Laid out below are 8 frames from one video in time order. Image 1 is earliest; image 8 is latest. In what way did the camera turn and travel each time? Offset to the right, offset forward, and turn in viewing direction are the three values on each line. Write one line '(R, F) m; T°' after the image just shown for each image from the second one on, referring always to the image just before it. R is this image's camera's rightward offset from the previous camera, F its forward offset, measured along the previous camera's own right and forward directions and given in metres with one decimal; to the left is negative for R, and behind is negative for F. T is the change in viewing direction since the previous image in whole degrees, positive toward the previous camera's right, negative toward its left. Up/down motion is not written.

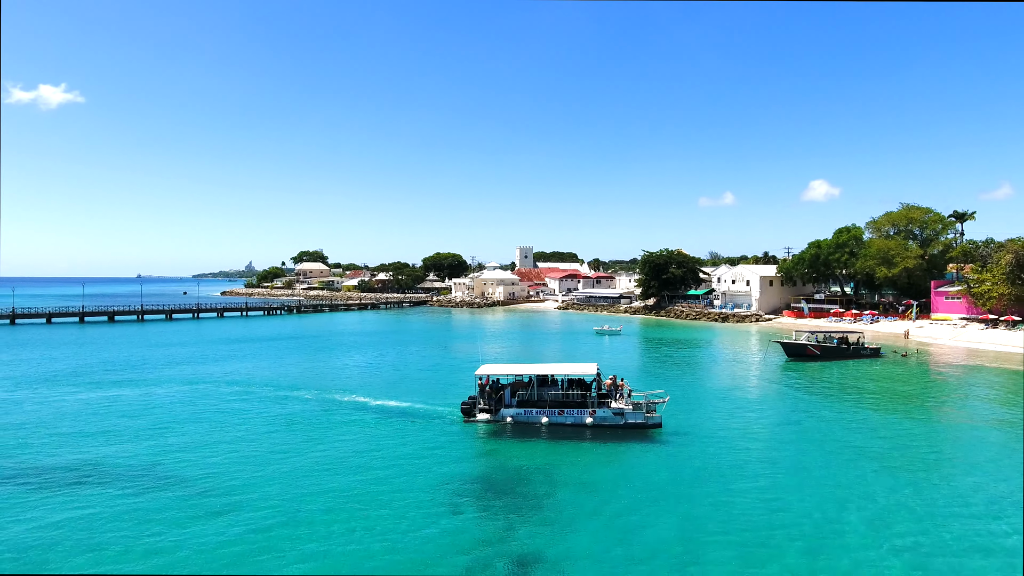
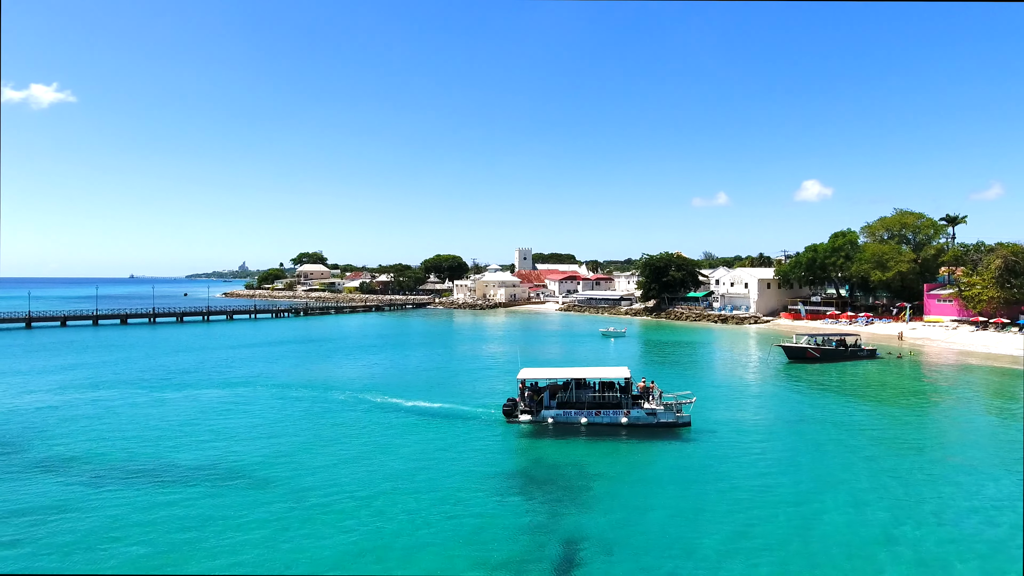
(-0.9, -1.2) m; +1°
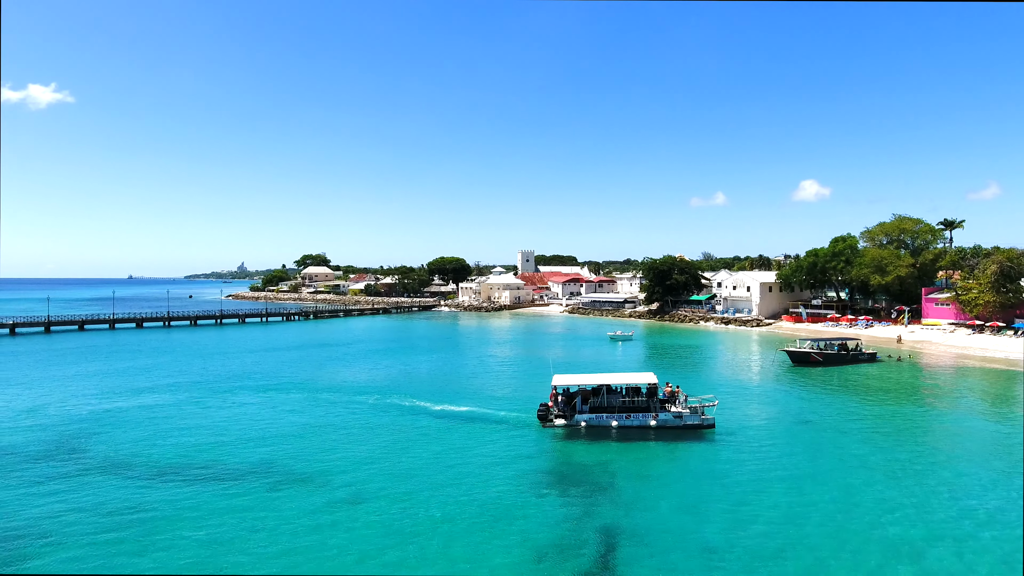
(-0.8, -1.1) m; 0°
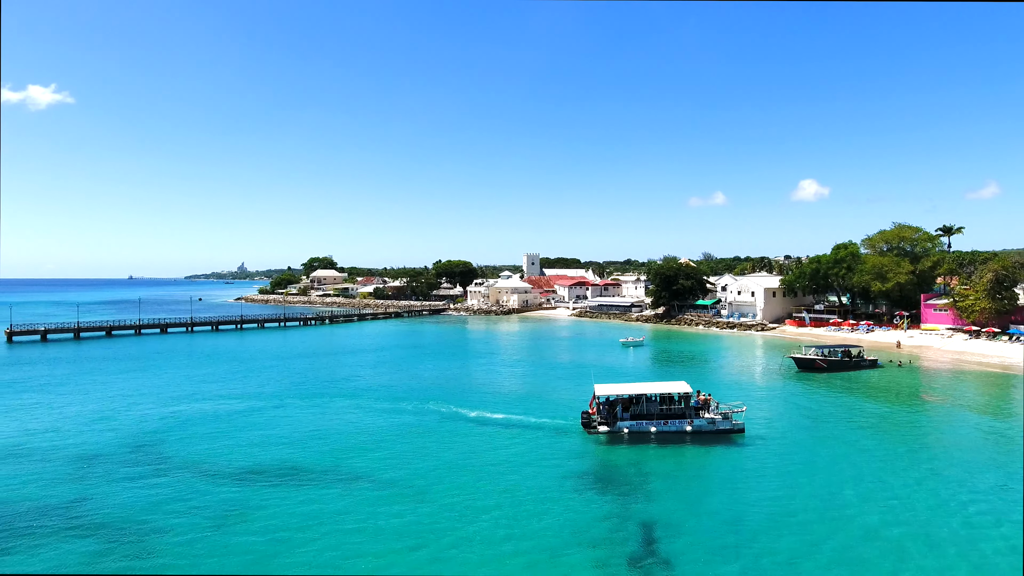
(-1.3, -1.7) m; 0°
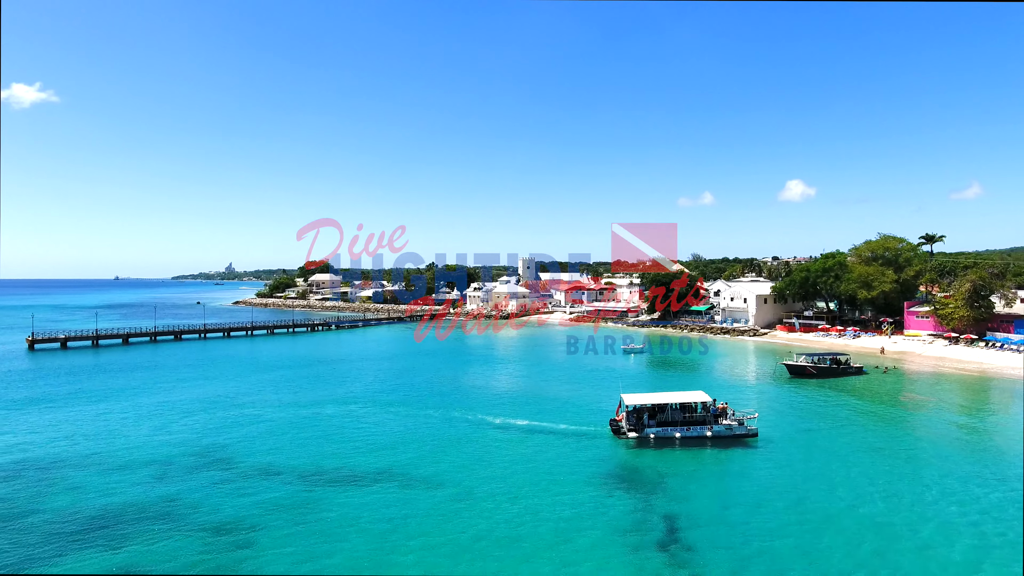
(-1.5, -2.0) m; +1°
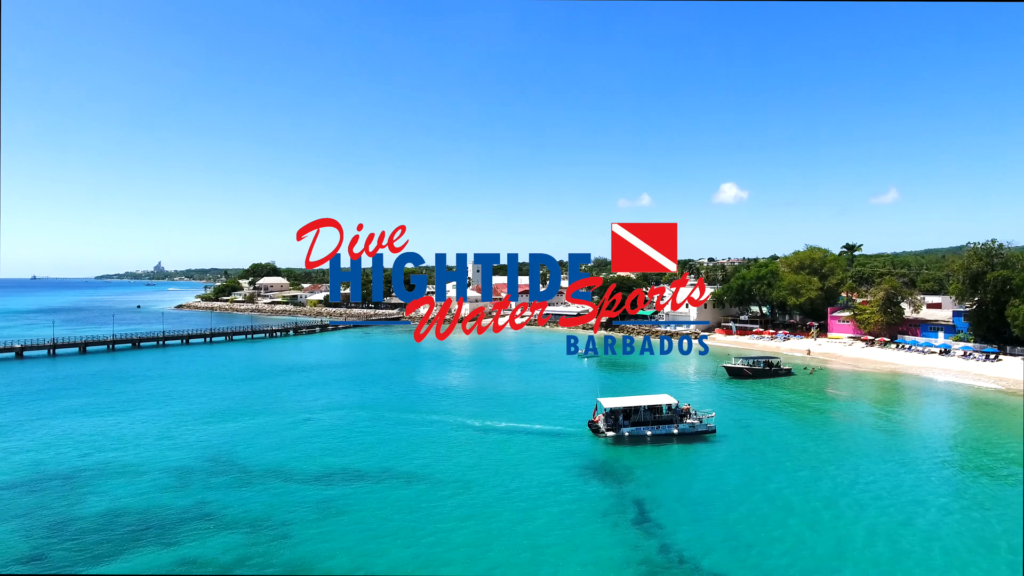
(-1.6, -2.3) m; +6°
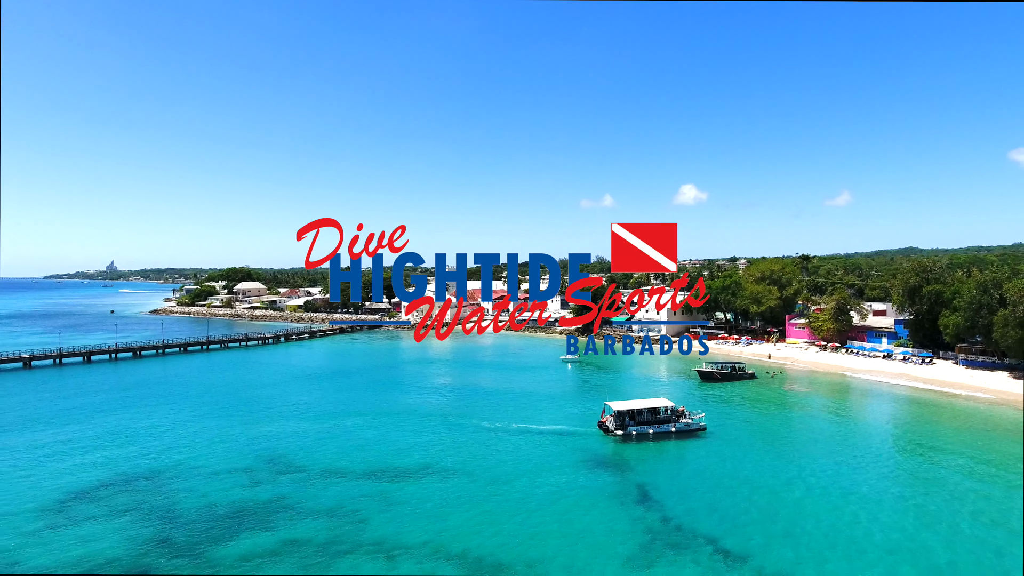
(-2.4, -3.7) m; +4°
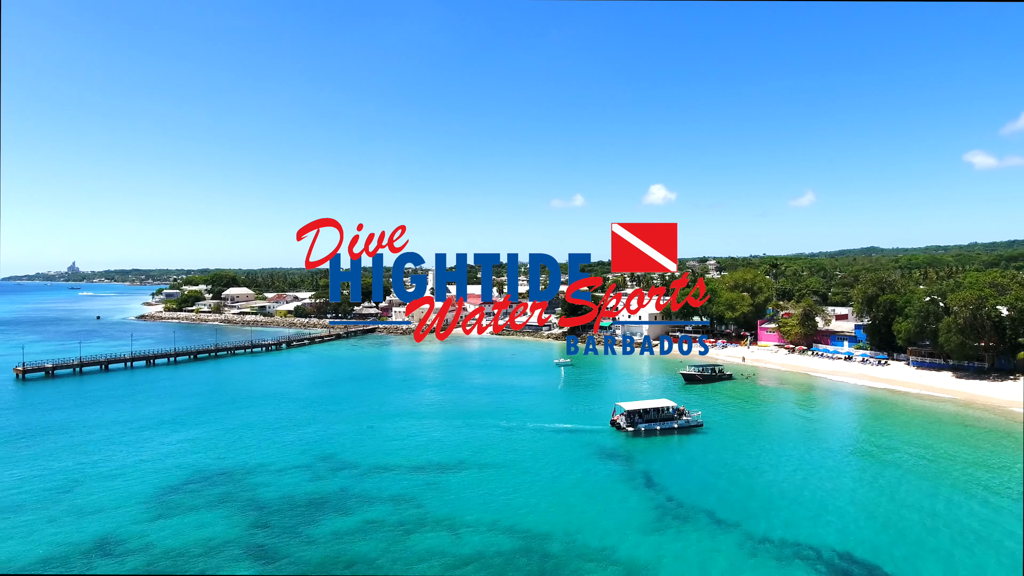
(-2.5, -3.9) m; +3°
